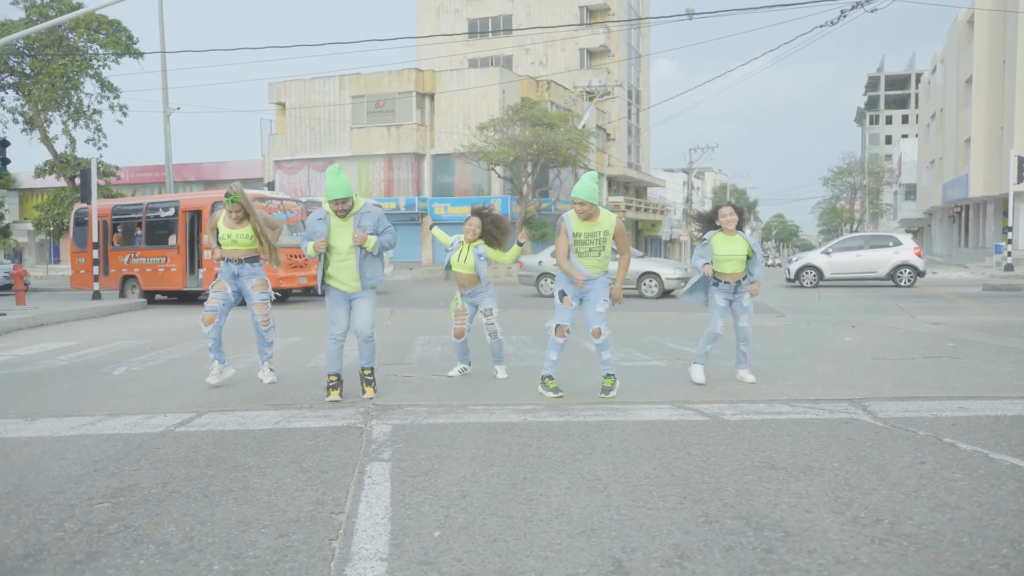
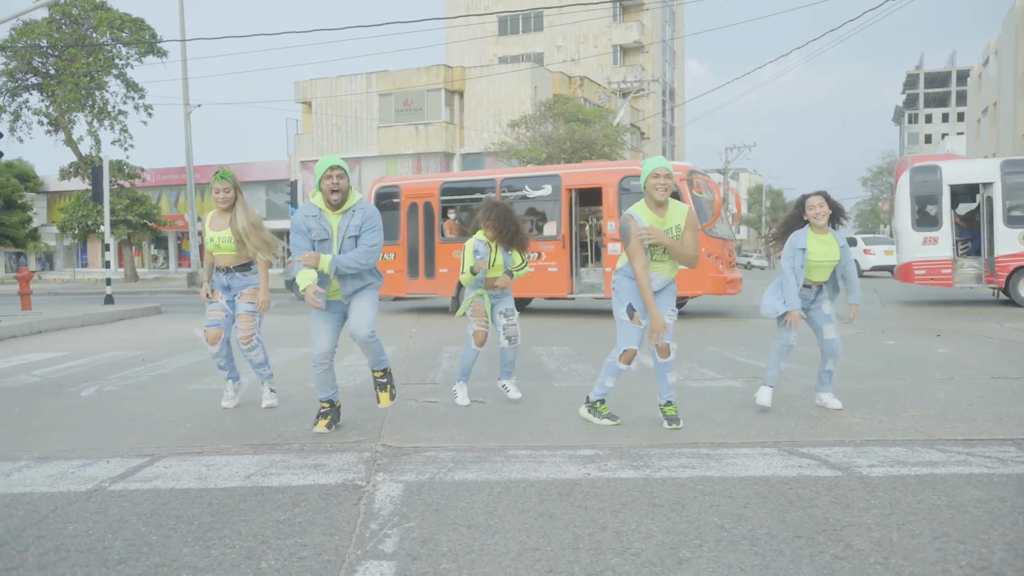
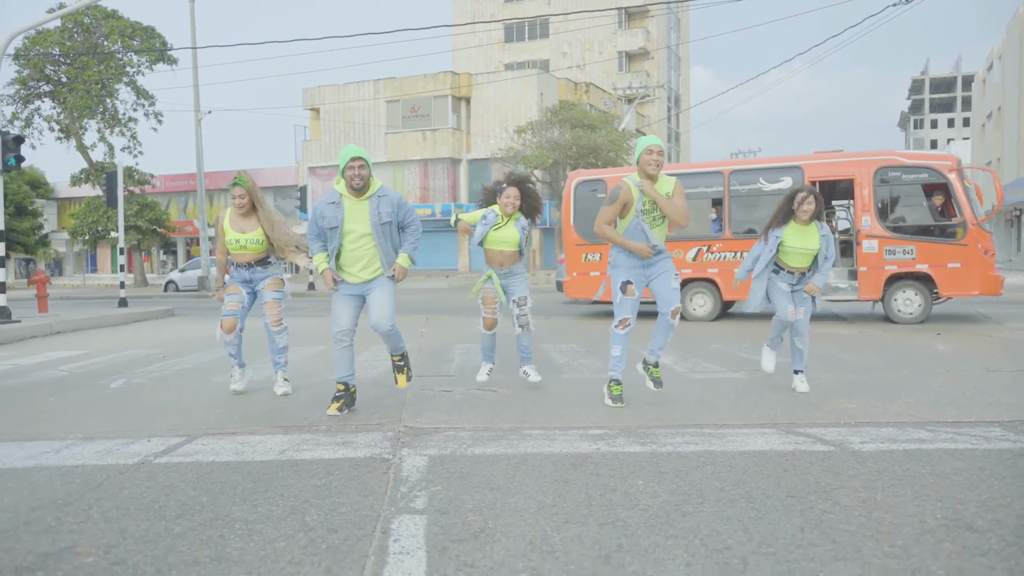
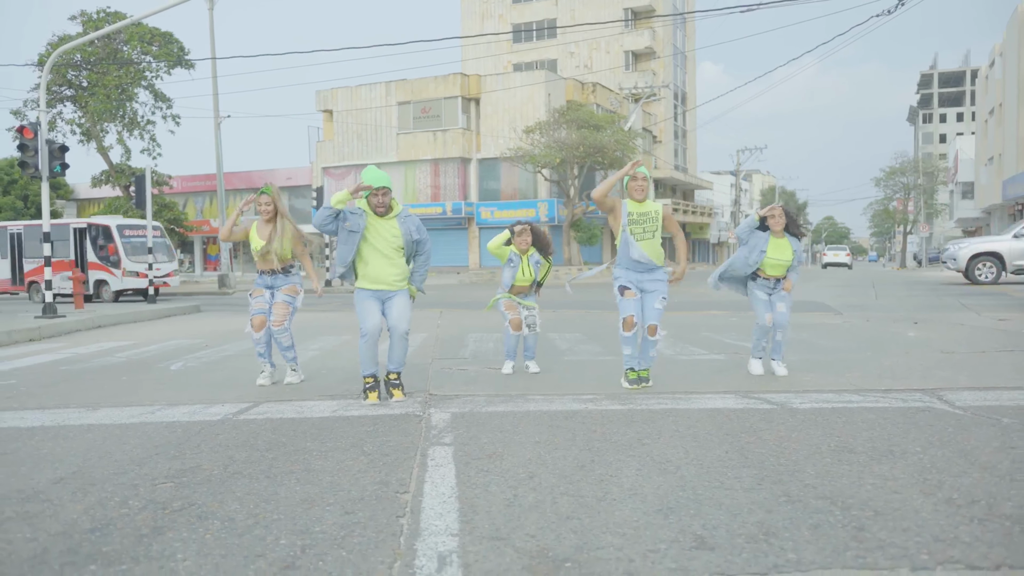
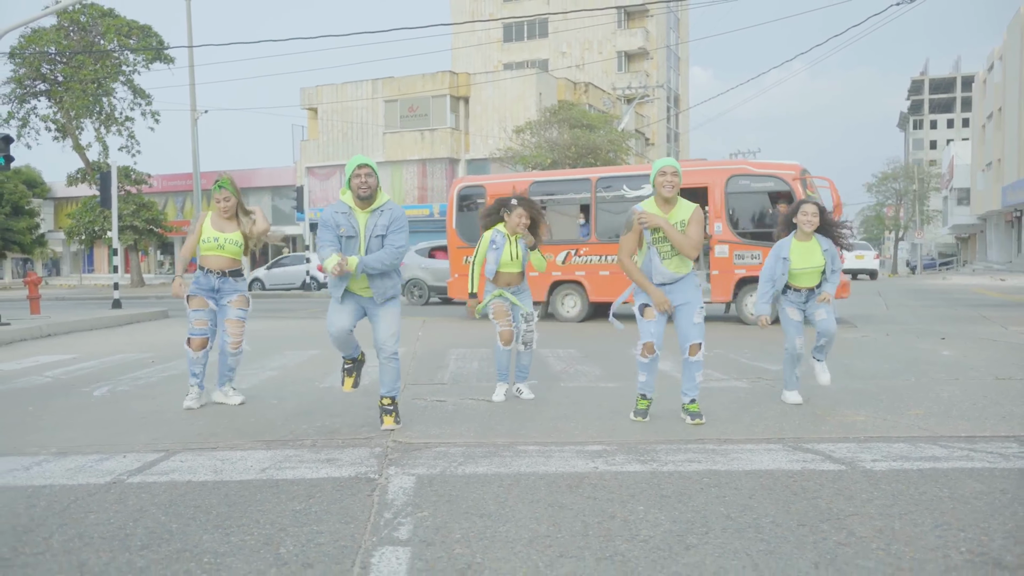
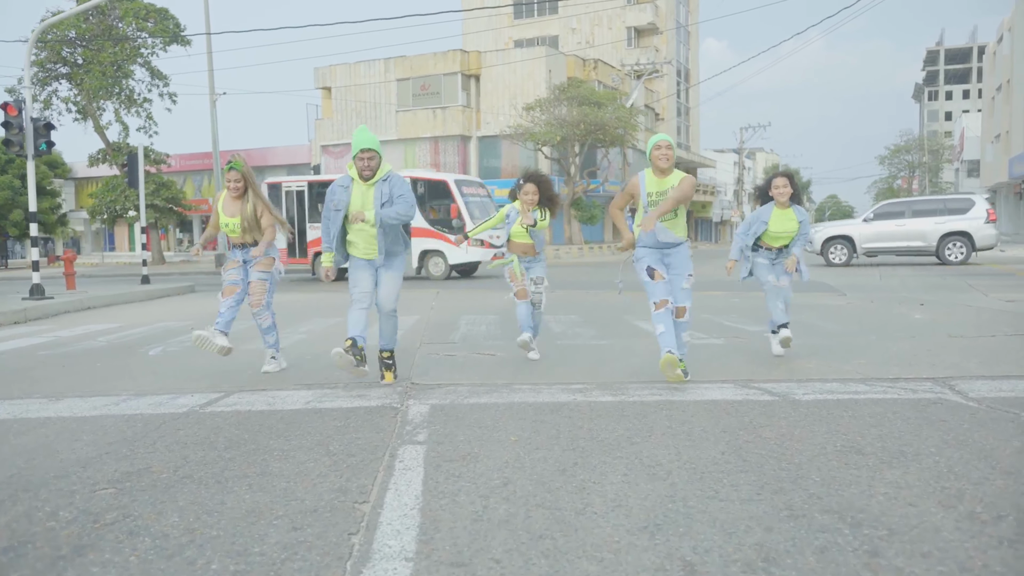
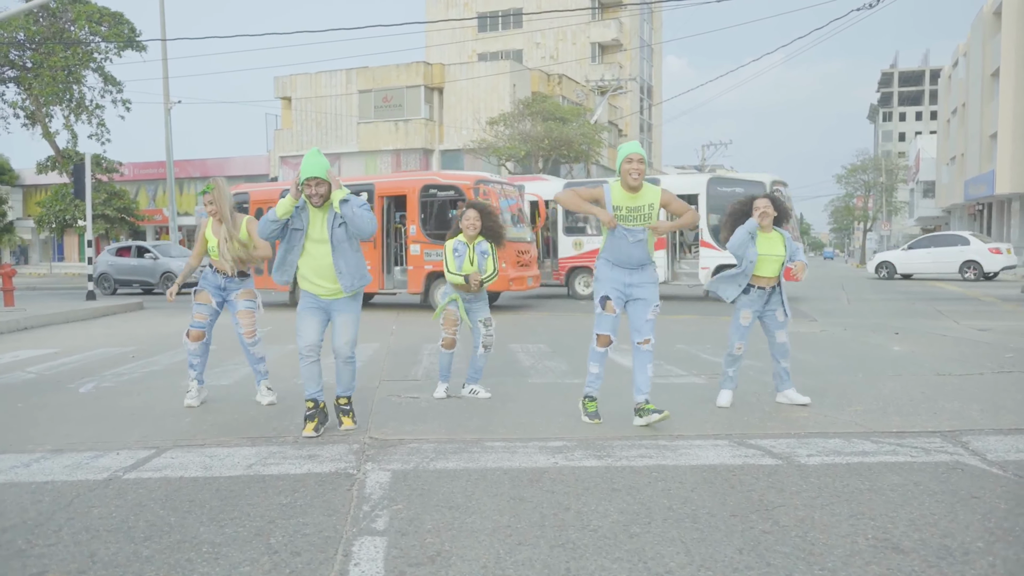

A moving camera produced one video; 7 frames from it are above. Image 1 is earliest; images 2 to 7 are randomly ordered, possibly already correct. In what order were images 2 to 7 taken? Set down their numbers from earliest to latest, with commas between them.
7, 2, 5, 3, 4, 6
